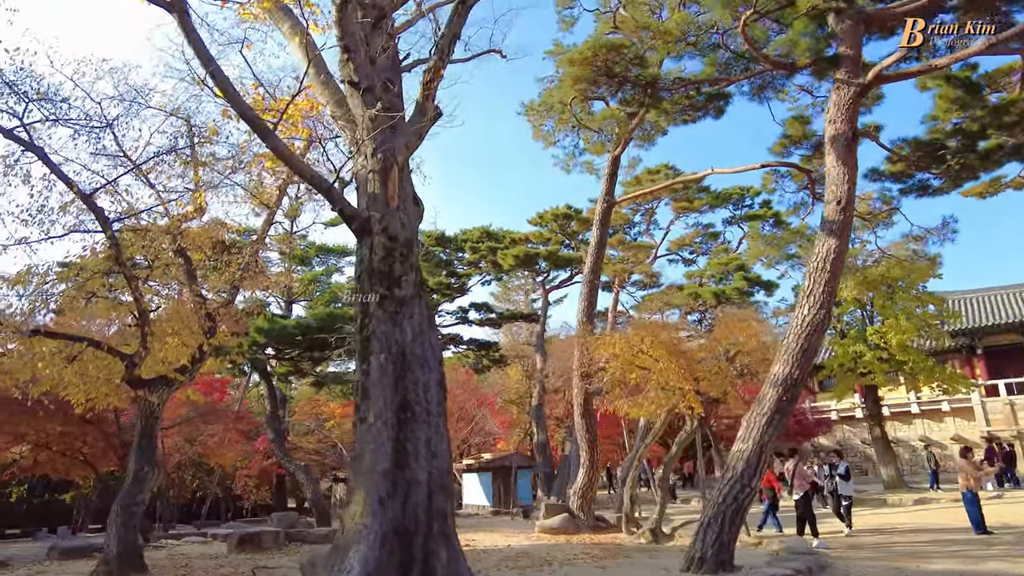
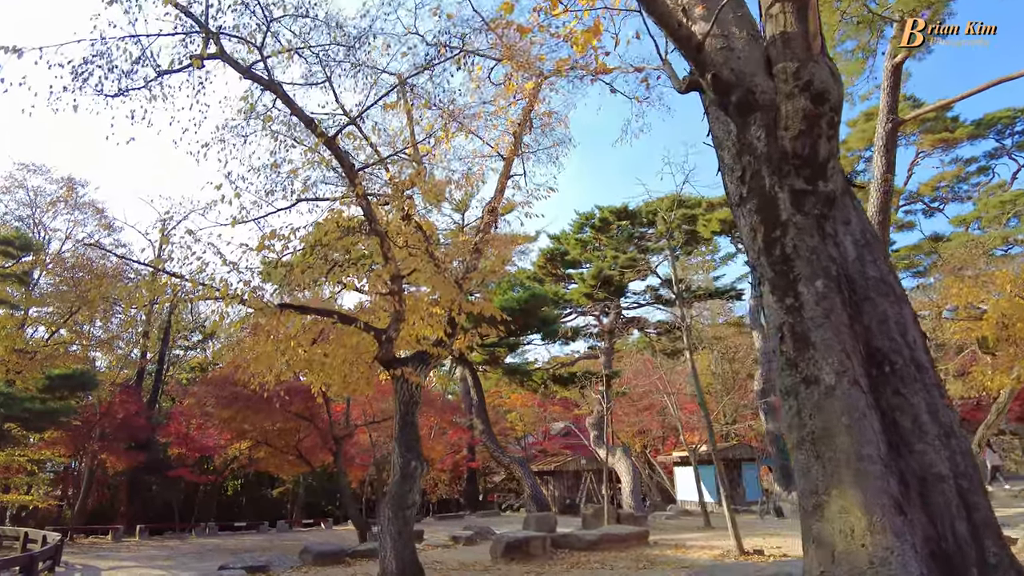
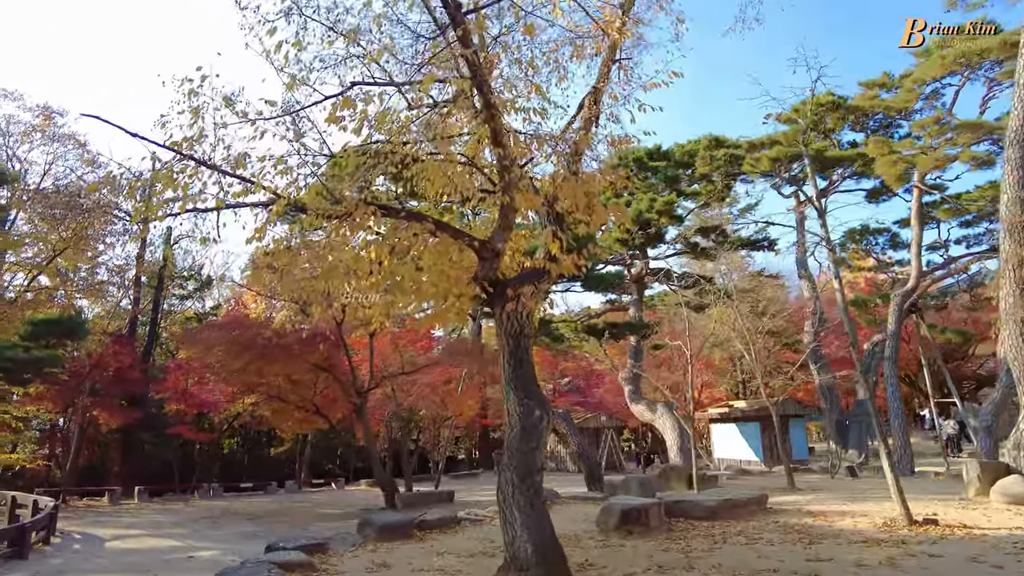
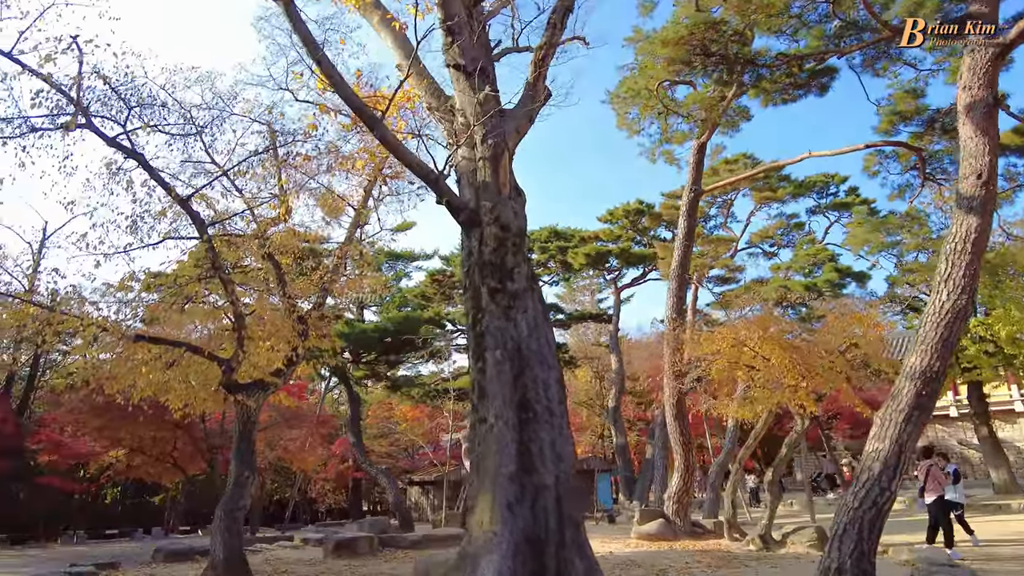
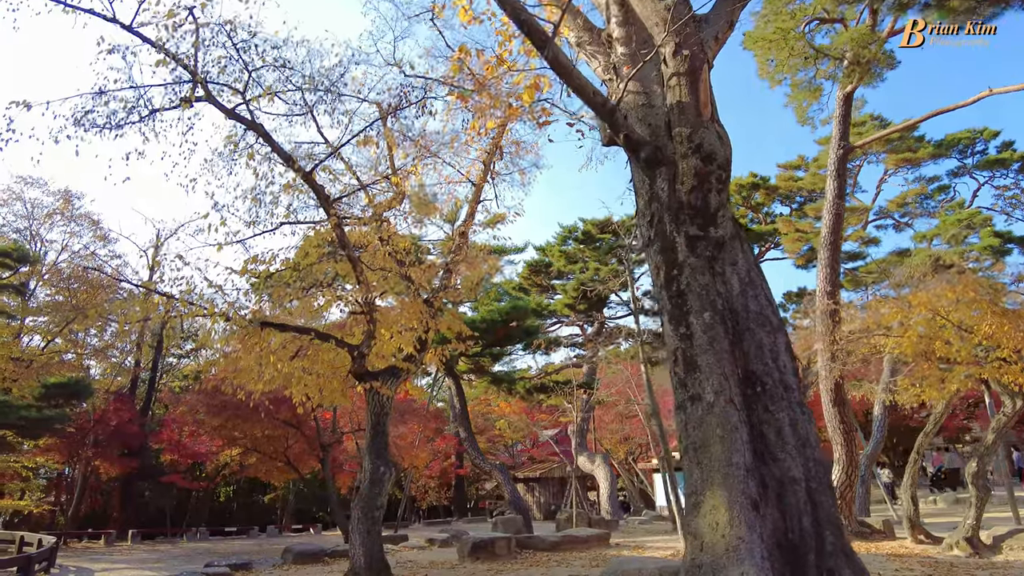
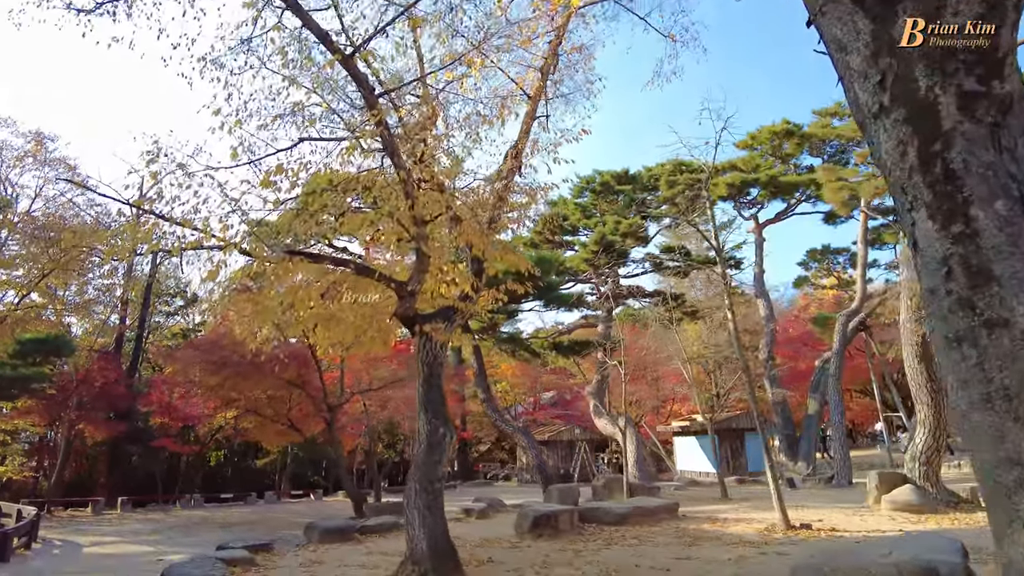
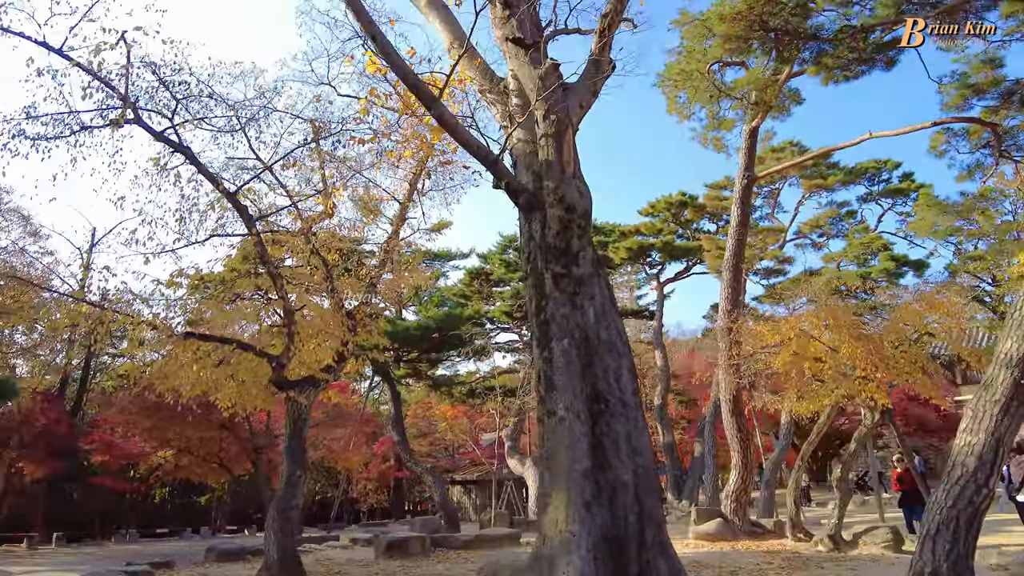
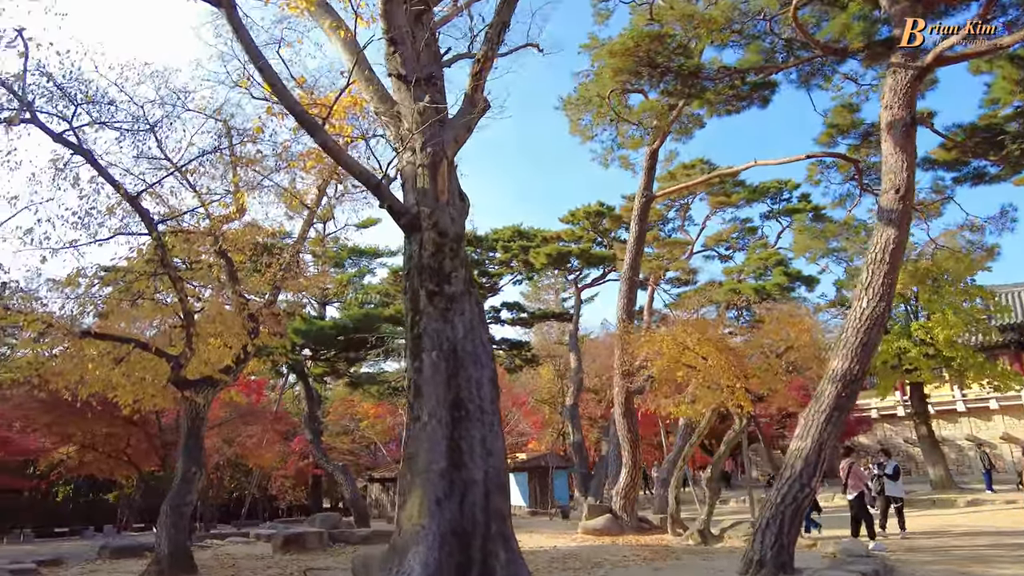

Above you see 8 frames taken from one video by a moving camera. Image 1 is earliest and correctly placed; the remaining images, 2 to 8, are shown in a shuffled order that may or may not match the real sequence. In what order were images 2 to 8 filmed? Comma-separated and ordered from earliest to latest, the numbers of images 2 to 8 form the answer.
8, 4, 7, 5, 2, 6, 3
